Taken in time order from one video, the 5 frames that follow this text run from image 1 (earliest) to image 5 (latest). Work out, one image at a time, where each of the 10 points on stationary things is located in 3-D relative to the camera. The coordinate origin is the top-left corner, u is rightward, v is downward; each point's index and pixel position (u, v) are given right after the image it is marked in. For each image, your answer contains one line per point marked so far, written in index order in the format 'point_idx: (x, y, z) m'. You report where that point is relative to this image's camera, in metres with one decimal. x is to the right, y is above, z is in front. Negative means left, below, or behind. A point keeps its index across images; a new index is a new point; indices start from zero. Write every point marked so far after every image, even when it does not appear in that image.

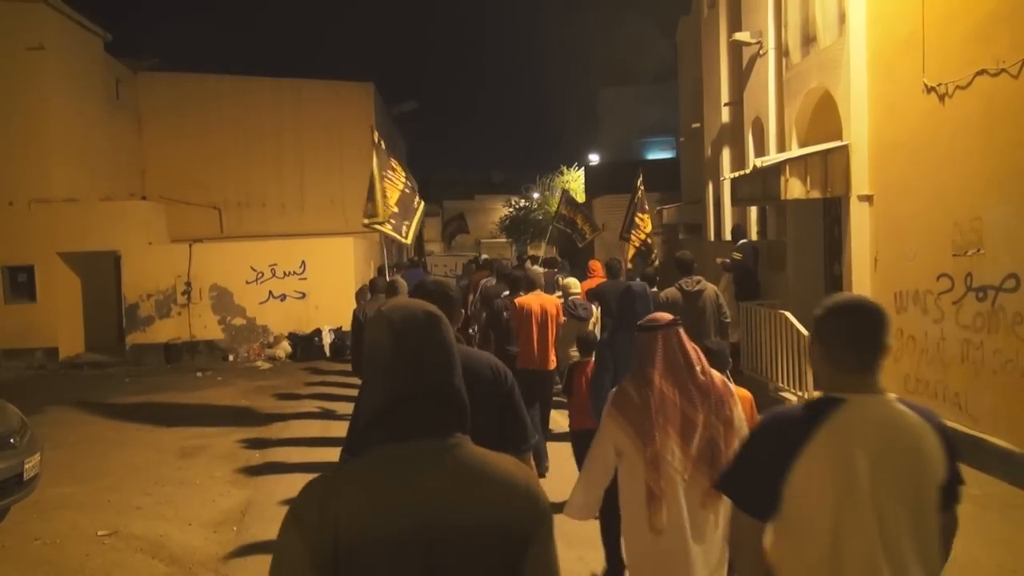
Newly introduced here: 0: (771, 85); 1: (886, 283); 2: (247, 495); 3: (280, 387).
0: (+3.5, +2.7, +12.4) m
1: (+4.2, 0.0, +10.5) m
2: (-2.7, -2.1, +9.8) m
3: (-3.6, -1.4, +14.5) m
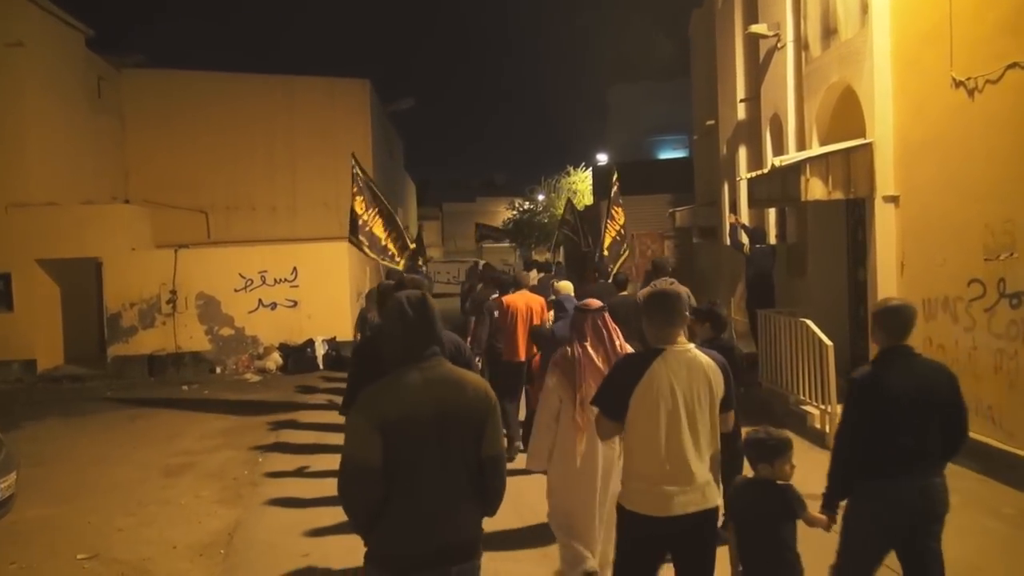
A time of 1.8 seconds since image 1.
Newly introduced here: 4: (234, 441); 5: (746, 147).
0: (+3.5, +2.6, +11.8) m
1: (+4.2, 0.0, +9.9) m
2: (-2.7, -2.2, +9.1) m
3: (-3.5, -1.6, +13.8) m
4: (-3.4, -1.9, +11.7) m
5: (+3.4, +2.1, +13.4) m
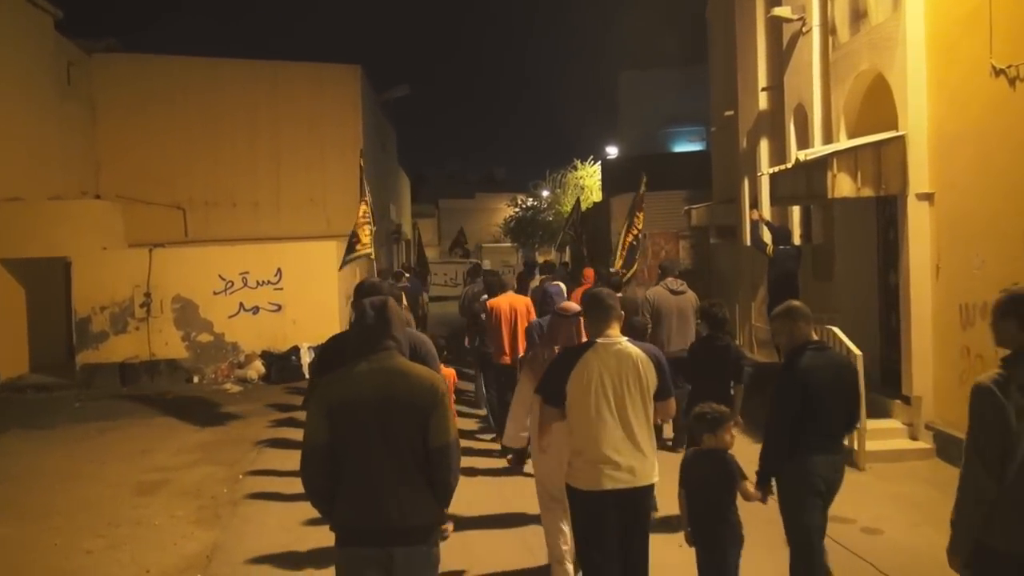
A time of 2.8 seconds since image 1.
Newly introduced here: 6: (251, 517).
0: (+3.6, +2.6, +11.0) m
1: (+4.2, -0.1, +9.1) m
2: (-2.6, -2.2, +8.3) m
3: (-3.5, -1.6, +13.0) m
4: (-3.4, -1.9, +10.9) m
5: (+3.4, +2.0, +12.6) m
6: (-2.5, -2.2, +8.9) m
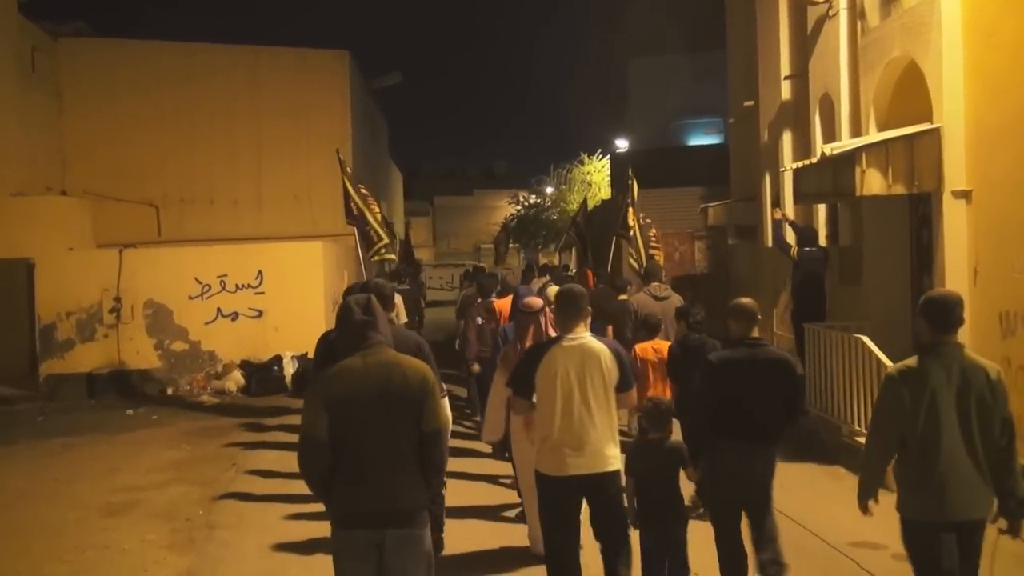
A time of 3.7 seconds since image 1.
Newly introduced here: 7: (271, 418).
0: (+3.6, +2.5, +10.3) m
1: (+4.2, -0.1, +8.3) m
2: (-2.6, -2.2, +7.5) m
3: (-3.5, -1.7, +12.2) m
4: (-3.4, -2.0, +10.1) m
5: (+3.5, +1.9, +11.9) m
6: (-2.4, -2.2, +8.1) m
7: (-3.1, -1.7, +12.3) m
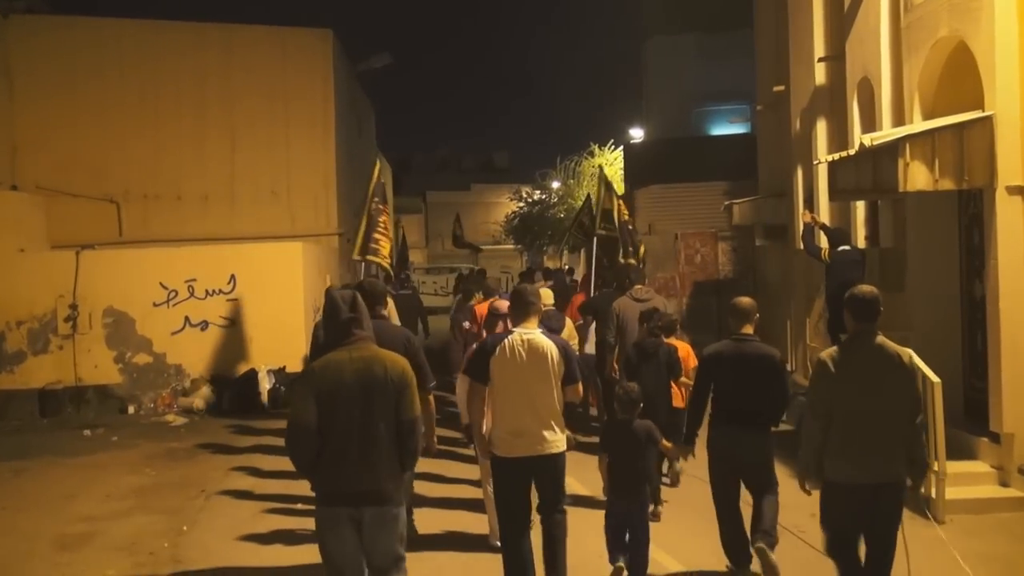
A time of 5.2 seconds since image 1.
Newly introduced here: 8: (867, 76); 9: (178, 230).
0: (+3.6, +2.4, +9.3) m
1: (+4.3, -0.2, +7.4) m
2: (-2.6, -2.3, +6.5) m
3: (-3.5, -1.8, +11.2) m
4: (-3.4, -2.0, +9.1) m
5: (+3.5, +1.8, +10.9) m
6: (-2.4, -2.2, +7.1) m
7: (-3.1, -1.8, +11.4) m
8: (+3.6, +2.1, +9.8) m
9: (-5.5, +0.9, +16.3) m
